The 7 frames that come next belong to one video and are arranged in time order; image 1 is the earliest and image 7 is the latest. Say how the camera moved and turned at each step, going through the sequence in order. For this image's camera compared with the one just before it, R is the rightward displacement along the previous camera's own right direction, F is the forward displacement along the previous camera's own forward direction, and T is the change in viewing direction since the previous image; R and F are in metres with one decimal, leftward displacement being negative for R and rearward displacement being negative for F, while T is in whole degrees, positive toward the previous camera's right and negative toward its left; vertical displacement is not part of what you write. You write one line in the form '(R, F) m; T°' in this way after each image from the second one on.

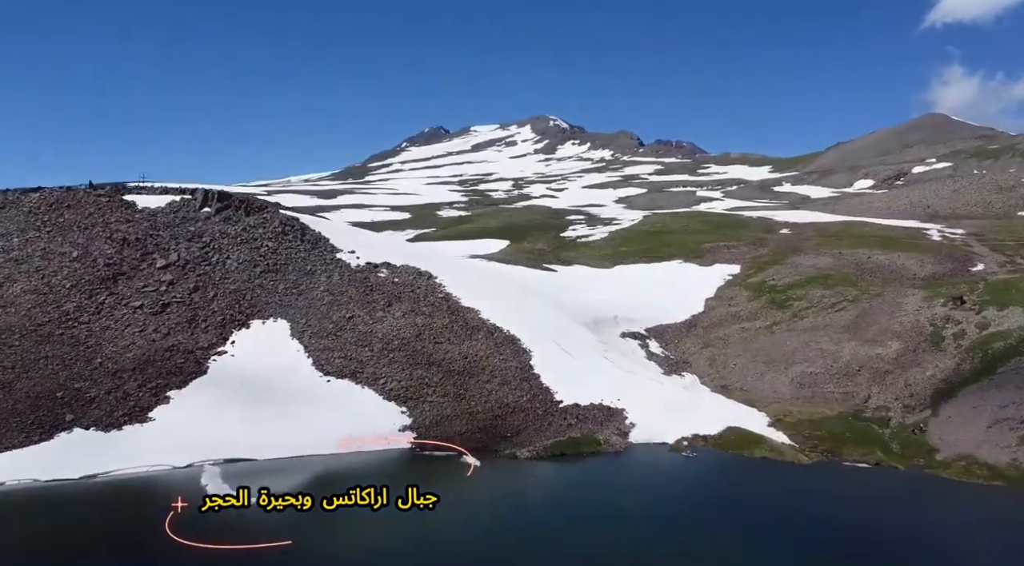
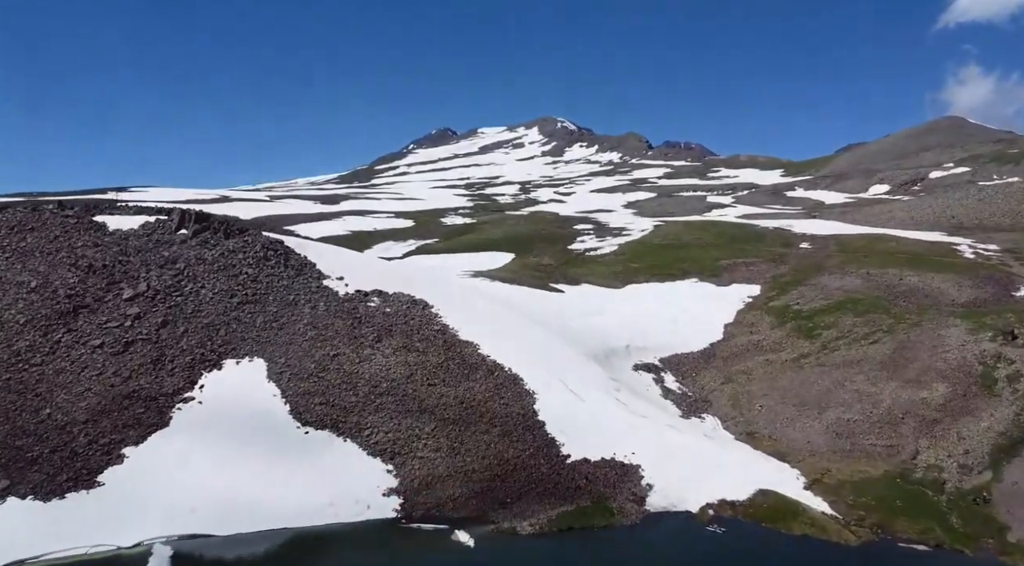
(+0.2, +3.5) m; -1°
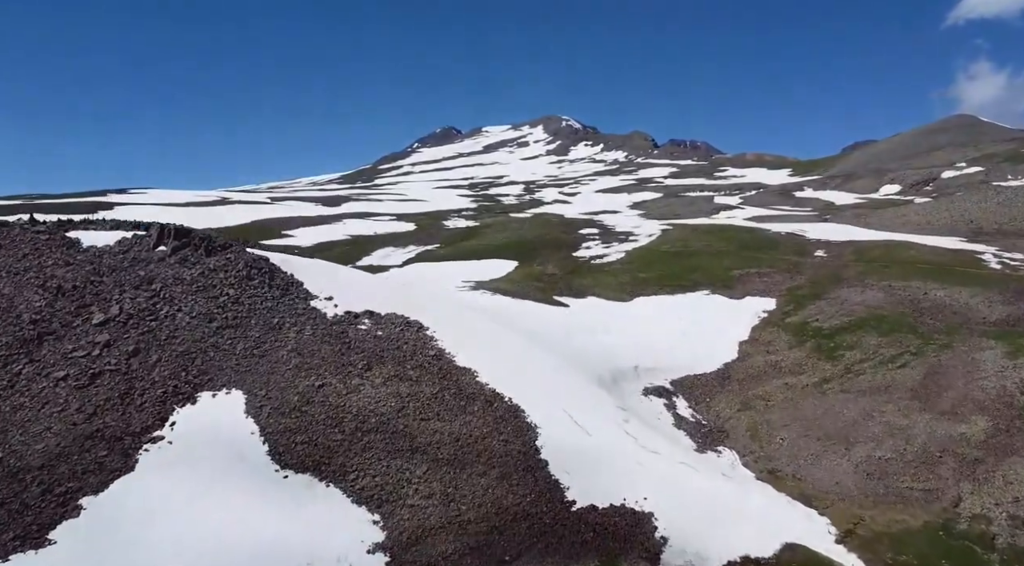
(+0.2, +2.5) m; 0°
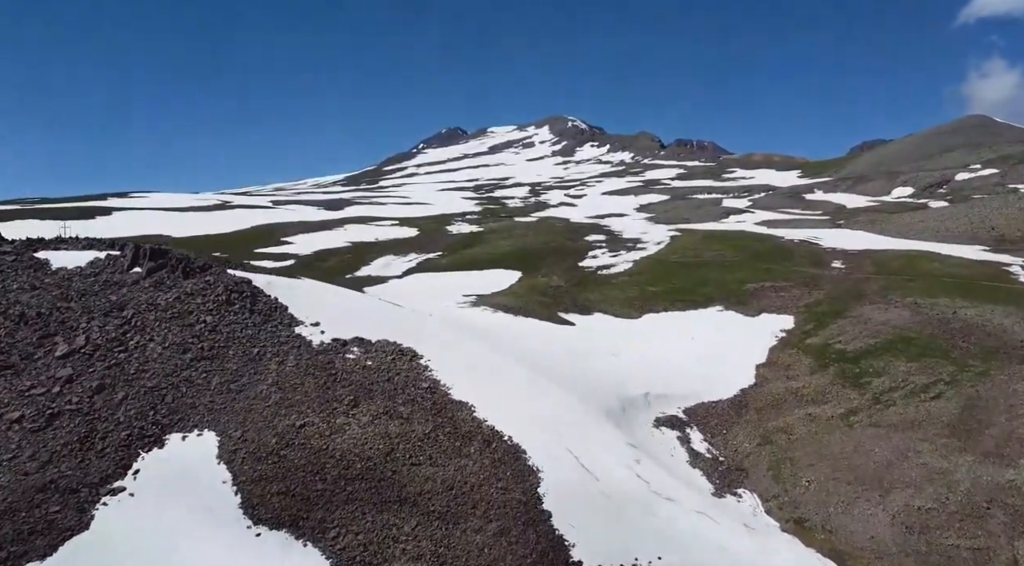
(+0.2, +2.6) m; 0°
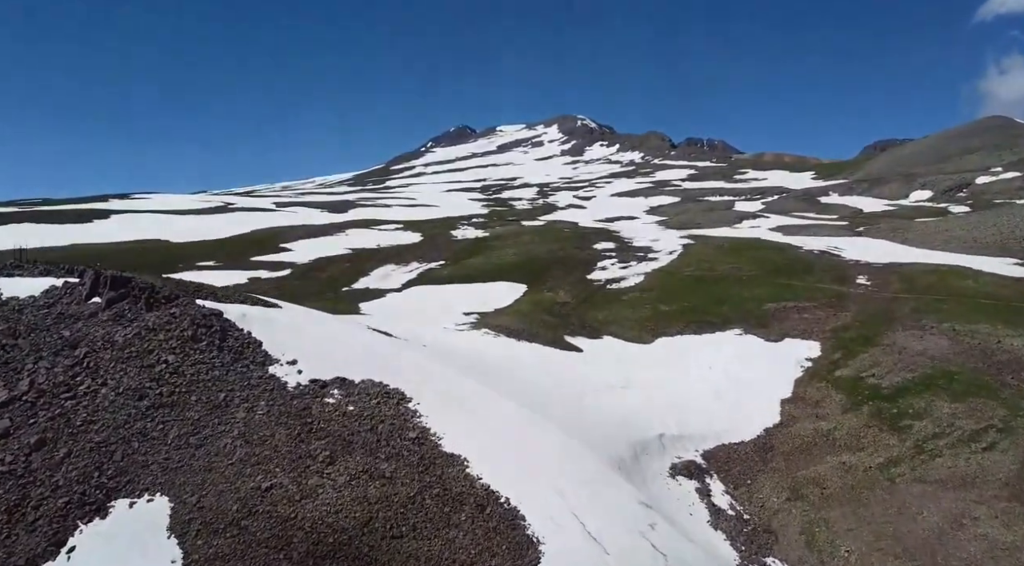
(+0.3, +3.5) m; -1°
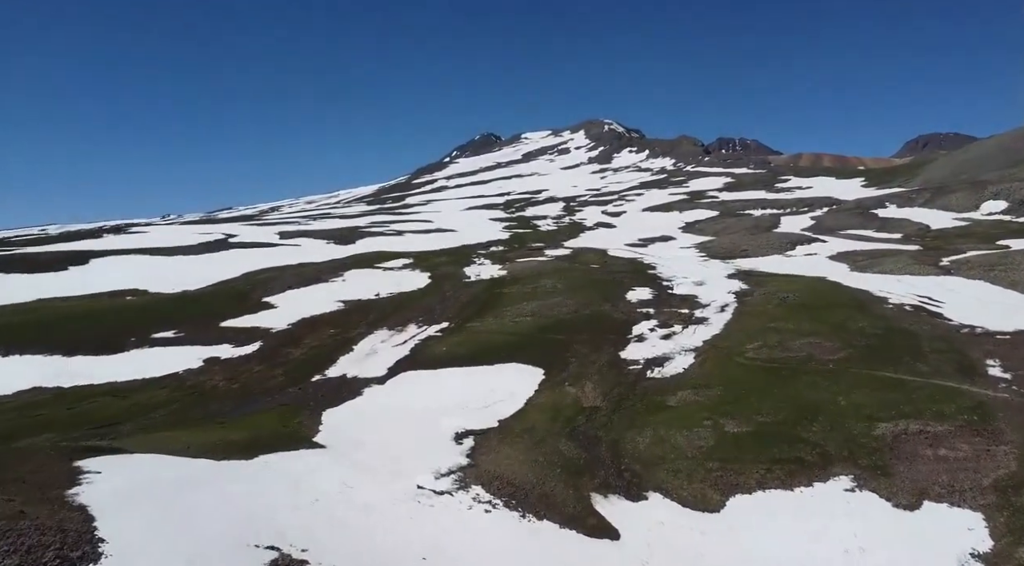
(+1.4, +14.4) m; -2°
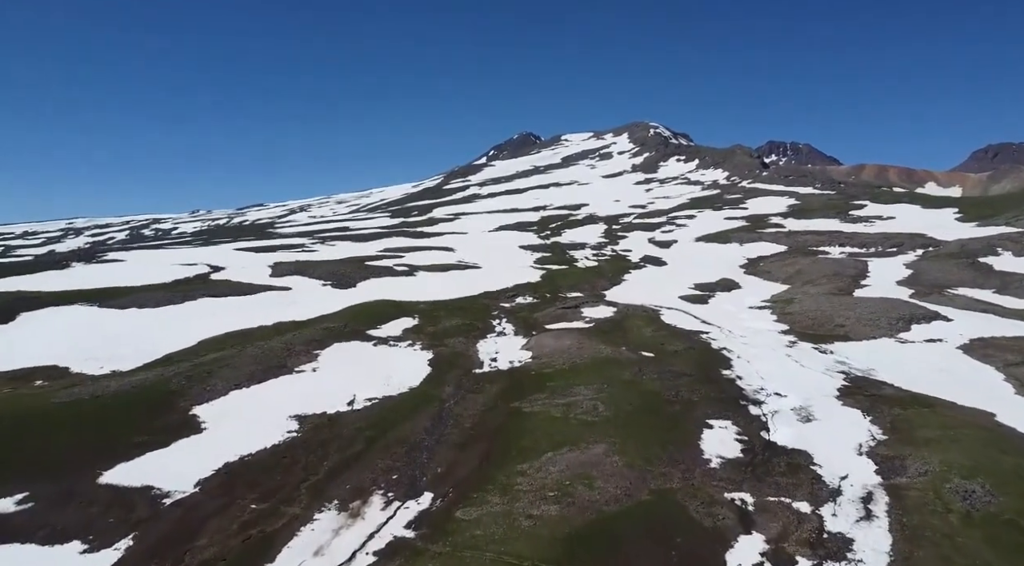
(+0.8, +24.9) m; -3°
